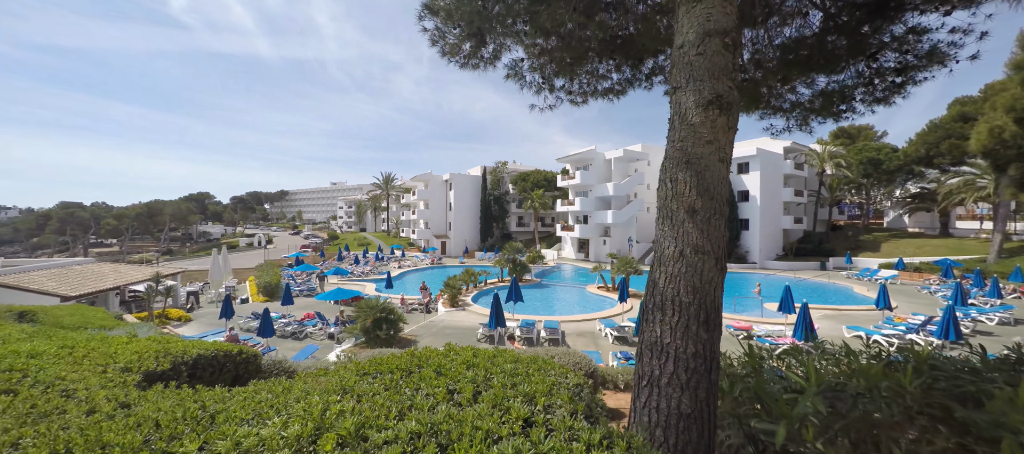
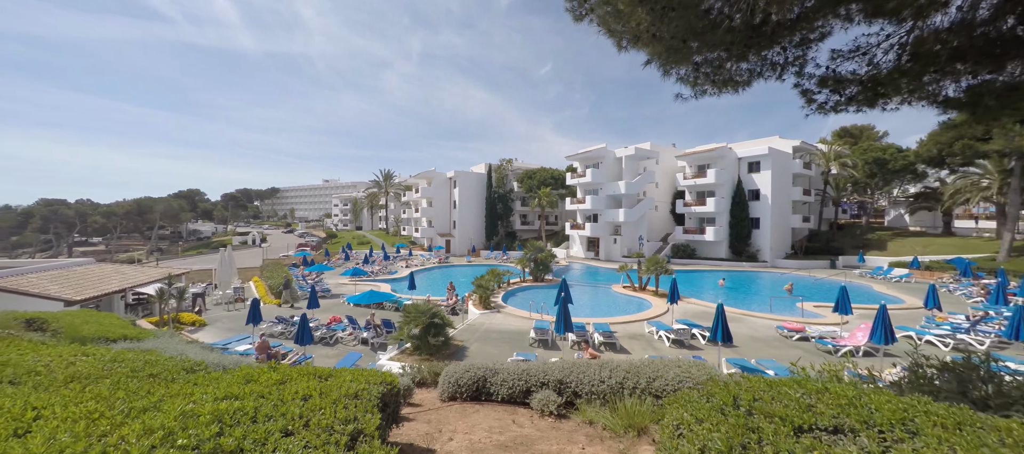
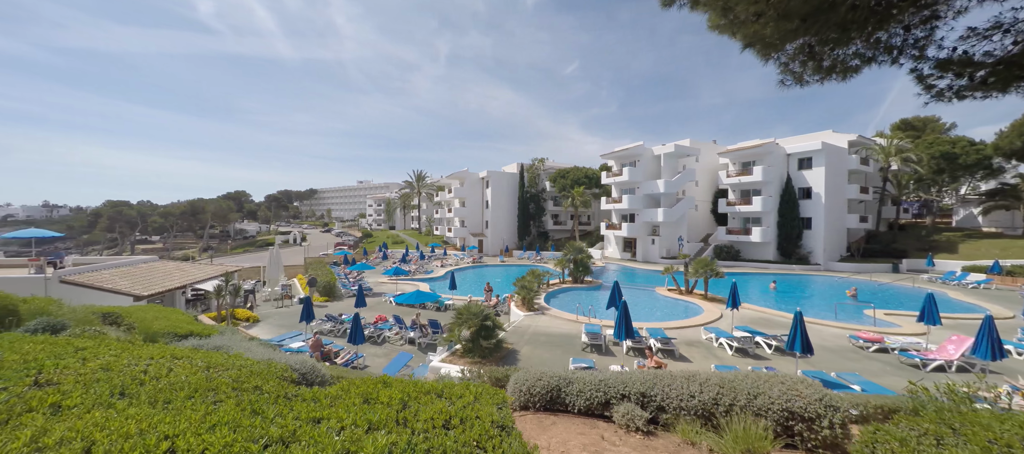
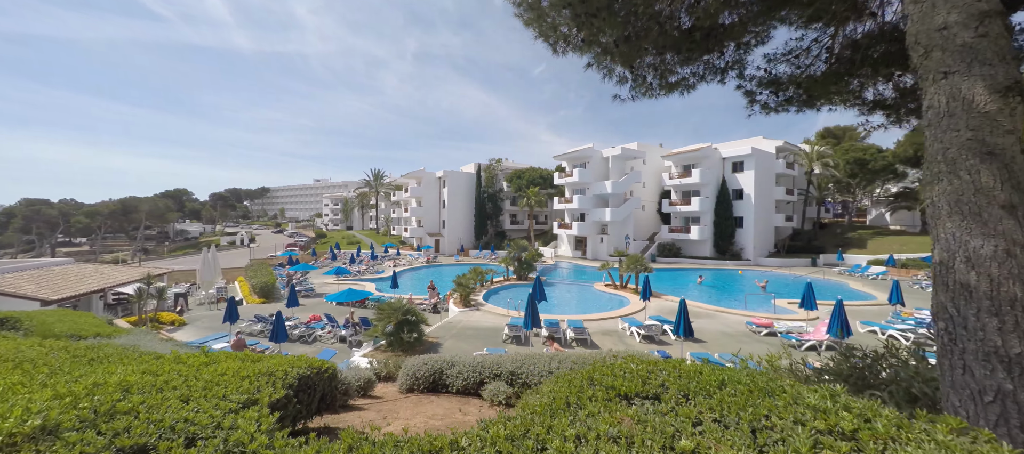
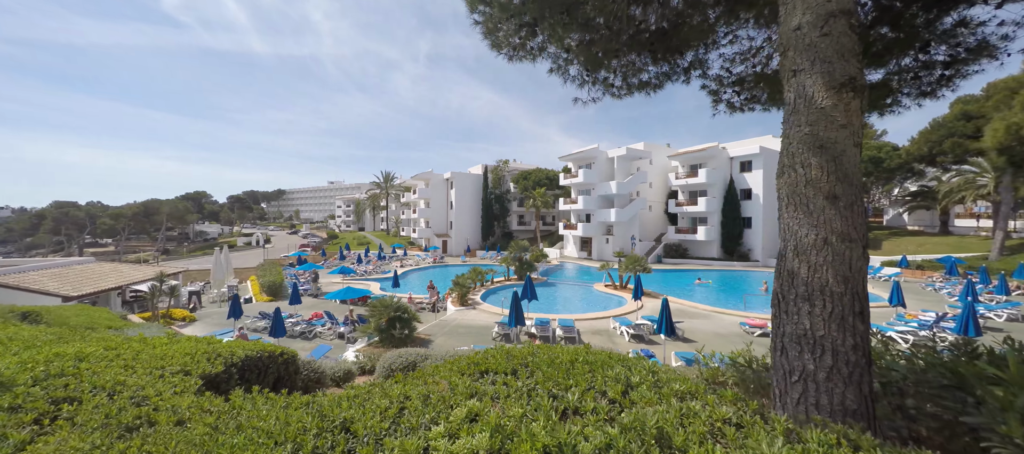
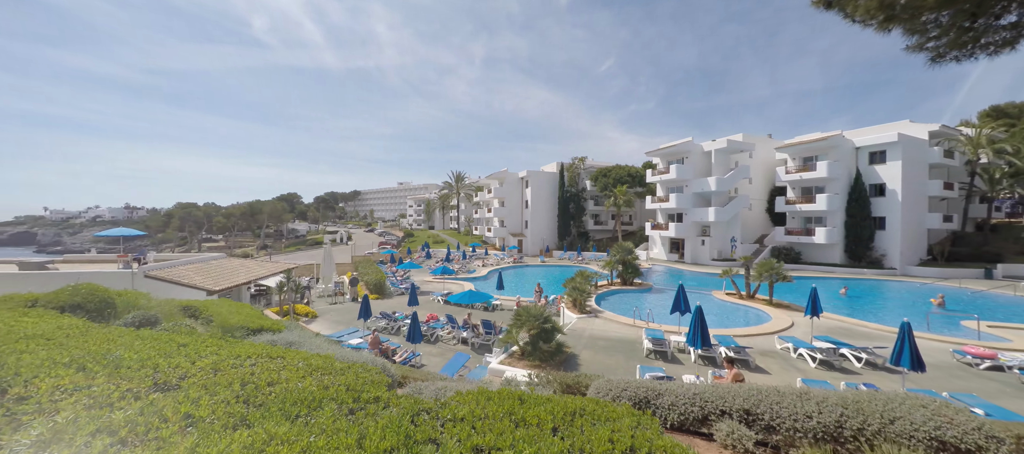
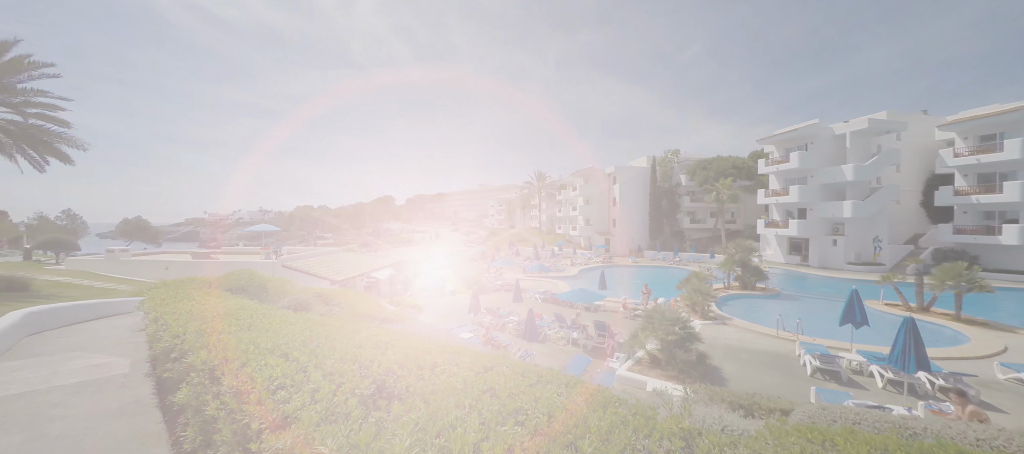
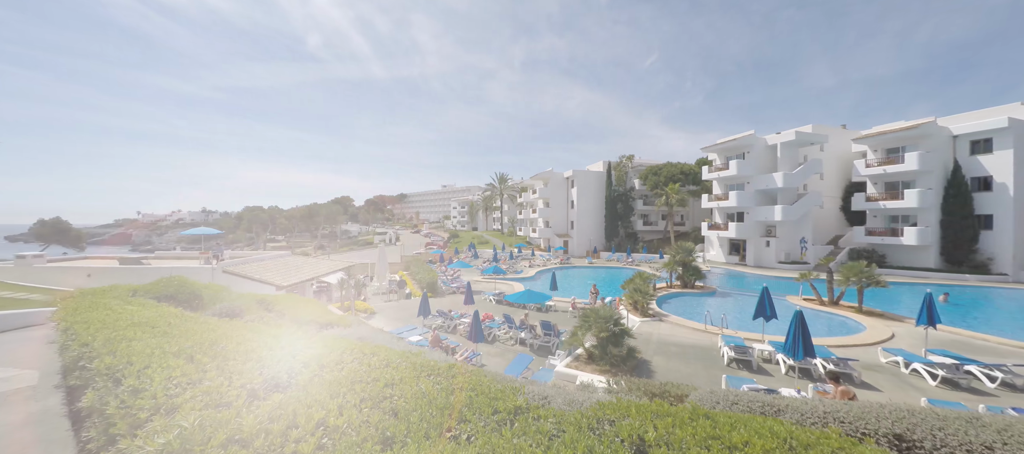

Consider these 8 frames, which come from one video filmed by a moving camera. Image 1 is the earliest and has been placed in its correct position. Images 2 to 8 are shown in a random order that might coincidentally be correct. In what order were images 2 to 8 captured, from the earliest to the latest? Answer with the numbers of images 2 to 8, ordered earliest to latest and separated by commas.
5, 4, 2, 3, 6, 8, 7
